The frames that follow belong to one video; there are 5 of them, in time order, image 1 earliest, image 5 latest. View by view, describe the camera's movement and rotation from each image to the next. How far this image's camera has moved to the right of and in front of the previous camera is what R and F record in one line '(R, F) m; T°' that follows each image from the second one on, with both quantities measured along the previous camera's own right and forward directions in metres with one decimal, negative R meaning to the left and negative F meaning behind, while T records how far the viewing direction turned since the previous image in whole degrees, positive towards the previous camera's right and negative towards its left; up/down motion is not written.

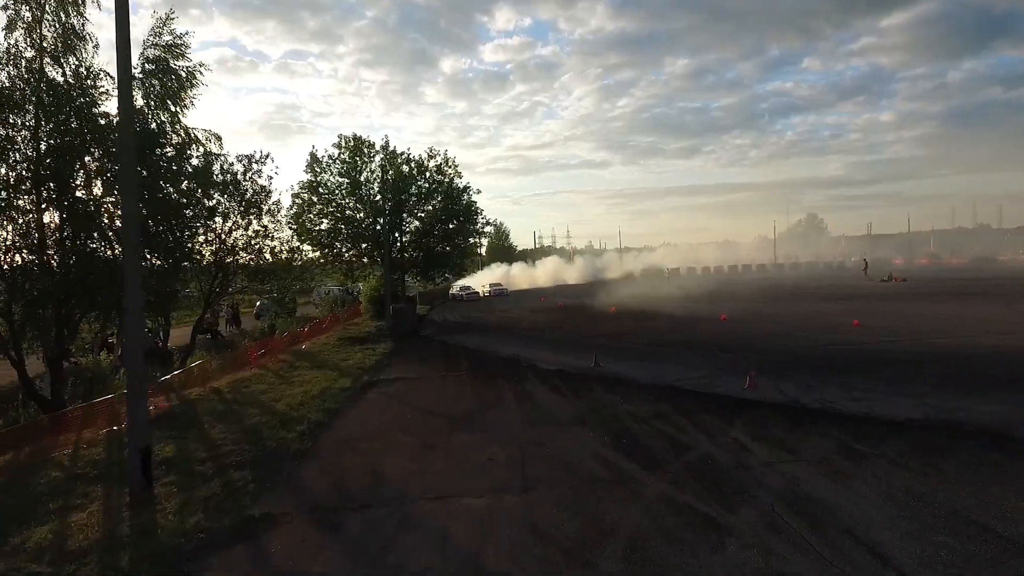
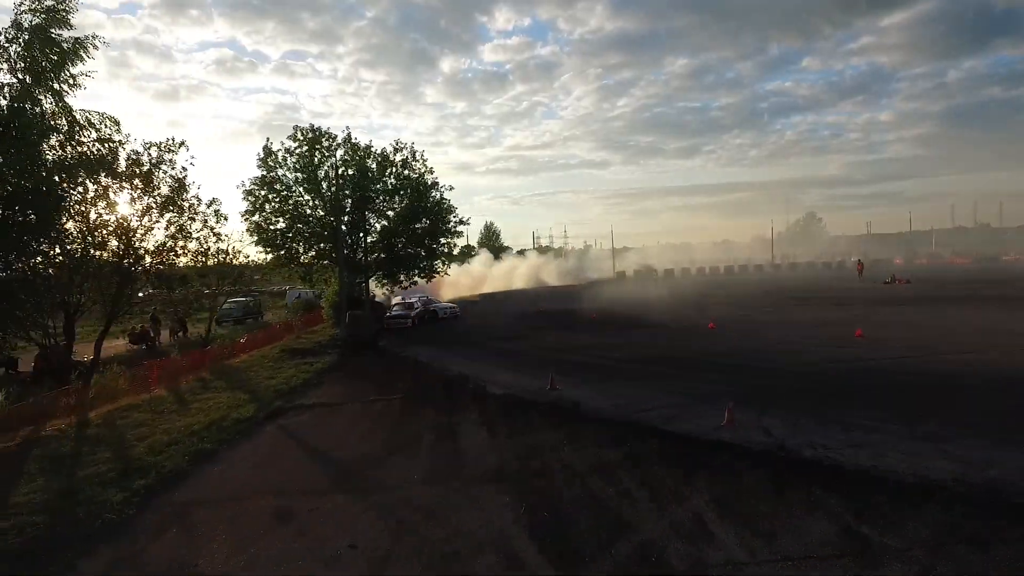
(+1.3, +2.3) m; 0°
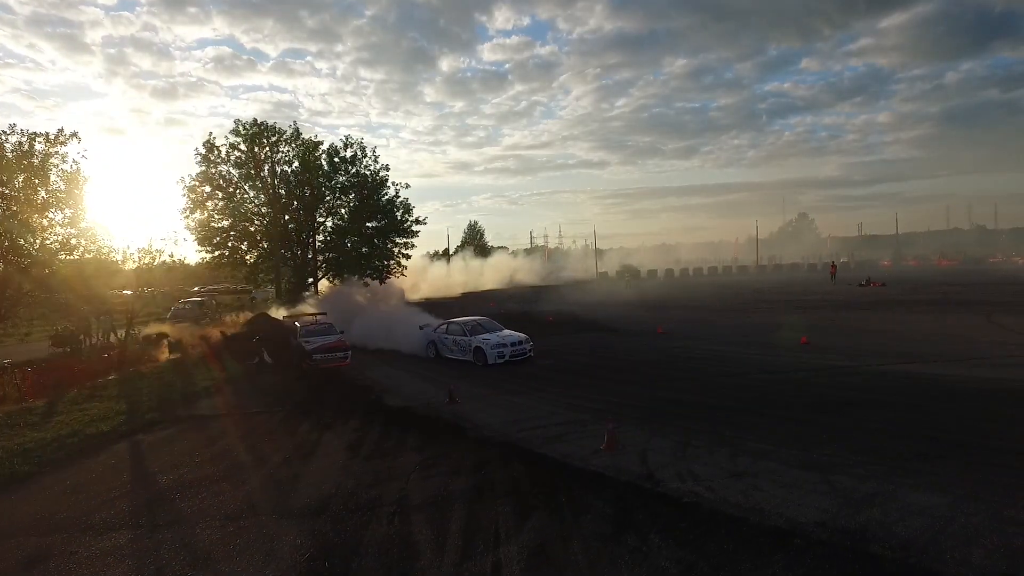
(+2.0, +1.0) m; 0°
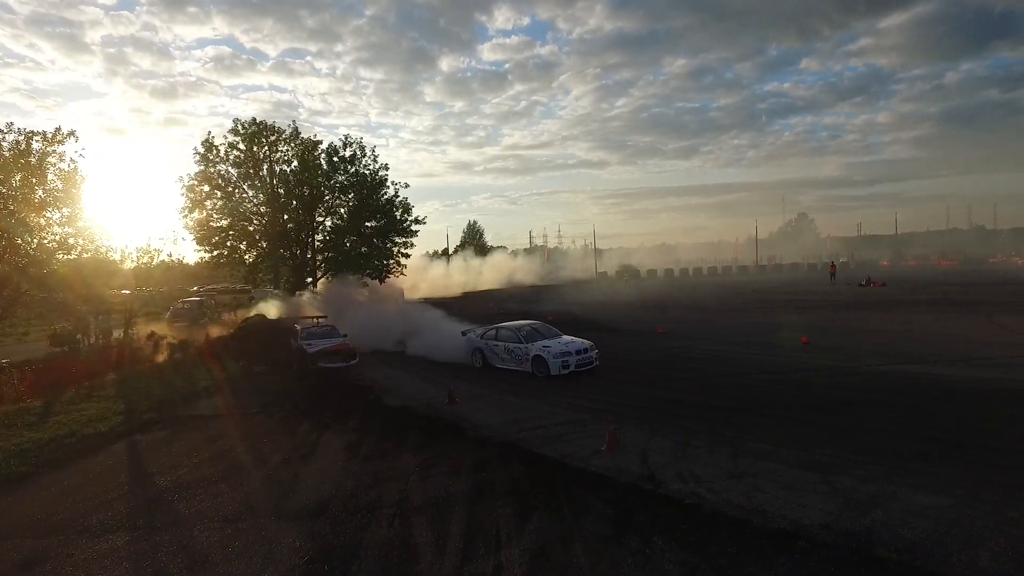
(0.0, +0.1) m; 0°
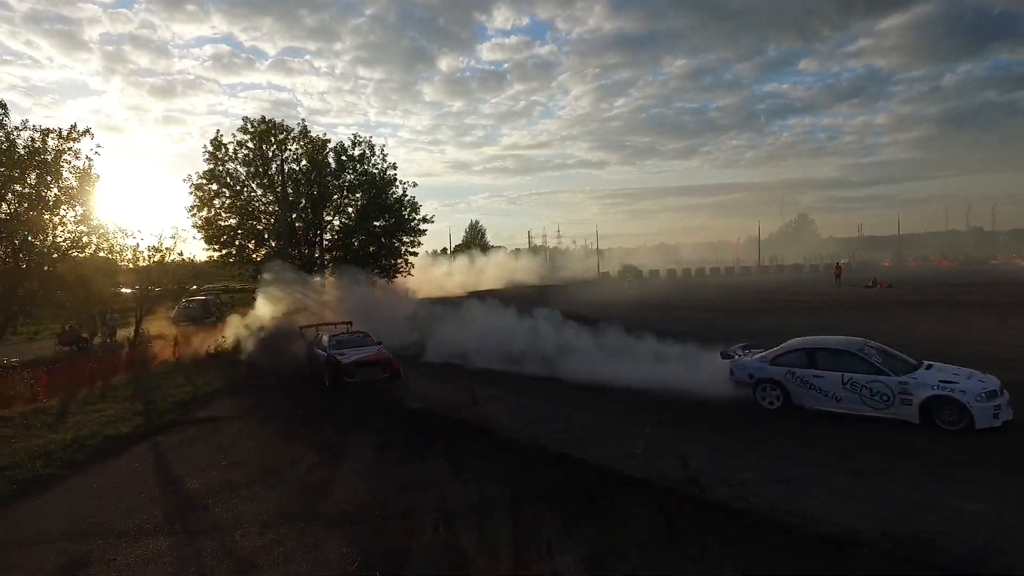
(-0.5, +0.1) m; 0°
